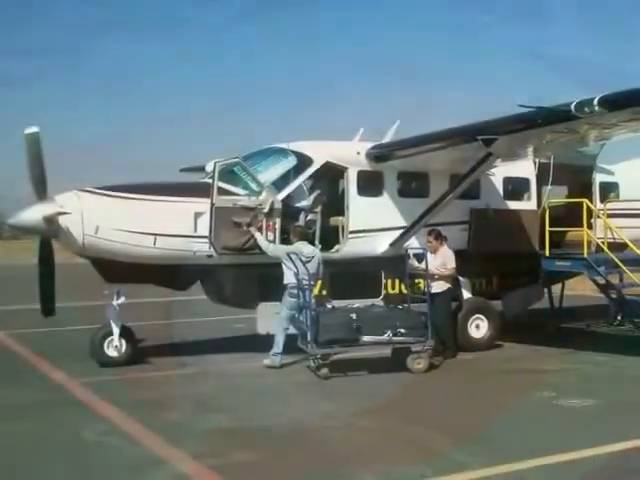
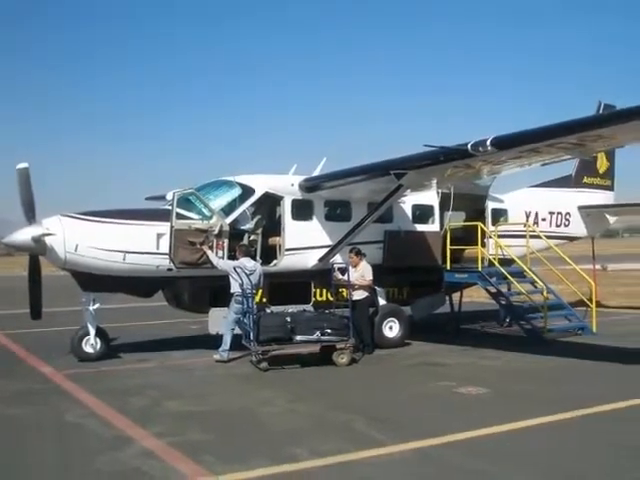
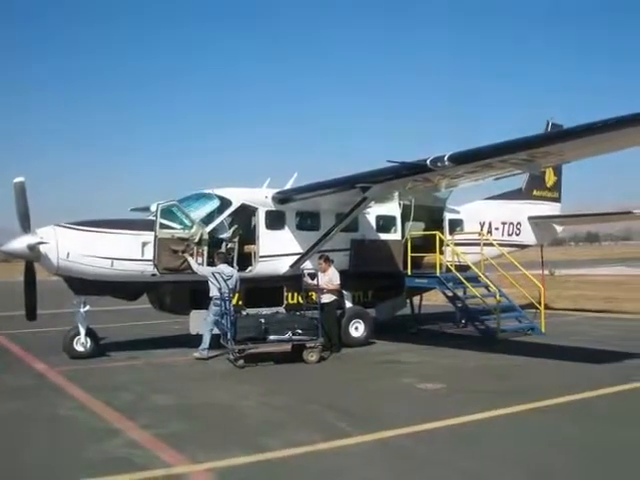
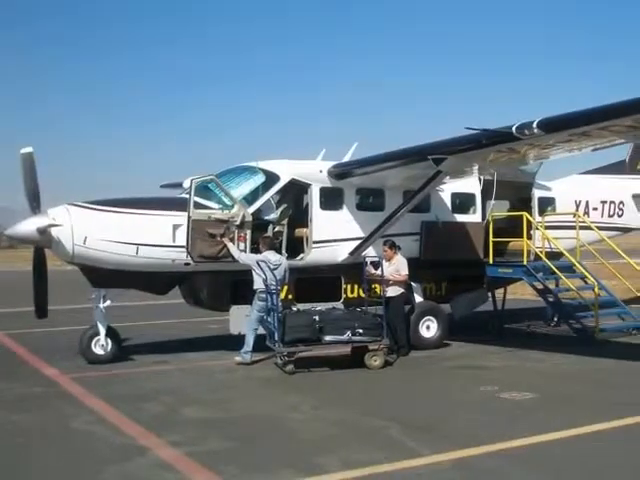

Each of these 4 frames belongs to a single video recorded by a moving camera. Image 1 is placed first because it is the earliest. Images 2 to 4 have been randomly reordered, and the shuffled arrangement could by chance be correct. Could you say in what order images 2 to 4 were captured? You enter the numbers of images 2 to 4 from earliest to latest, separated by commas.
4, 2, 3
